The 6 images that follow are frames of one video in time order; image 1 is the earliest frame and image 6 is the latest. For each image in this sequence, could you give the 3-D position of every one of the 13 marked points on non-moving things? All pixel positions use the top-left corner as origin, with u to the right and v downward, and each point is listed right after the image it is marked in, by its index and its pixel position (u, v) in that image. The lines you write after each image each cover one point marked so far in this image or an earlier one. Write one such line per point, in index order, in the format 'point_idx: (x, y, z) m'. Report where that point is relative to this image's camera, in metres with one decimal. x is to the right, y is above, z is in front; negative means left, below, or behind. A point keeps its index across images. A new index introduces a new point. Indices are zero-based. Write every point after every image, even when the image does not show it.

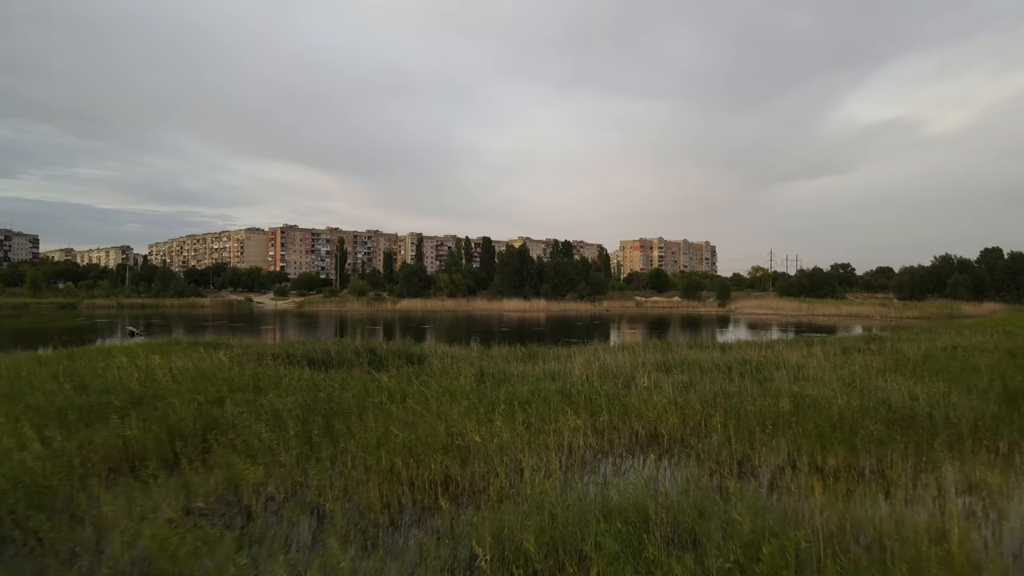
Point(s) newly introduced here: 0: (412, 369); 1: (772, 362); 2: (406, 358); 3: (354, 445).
0: (-2.1, -1.7, +11.2) m
1: (+6.3, -1.8, +13.1) m
2: (-2.7, -1.8, +13.5) m
3: (-1.8, -1.8, +6.3) m
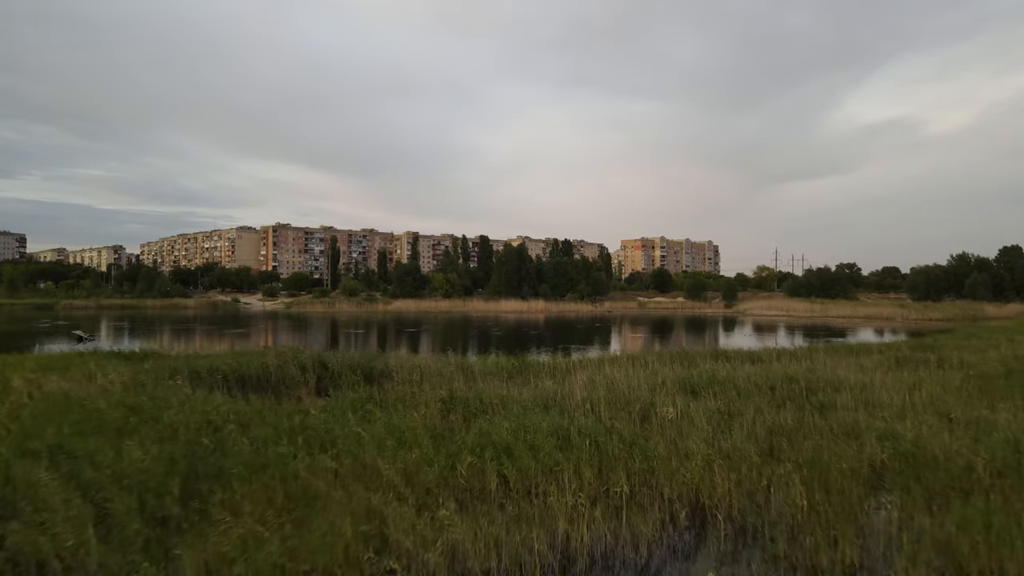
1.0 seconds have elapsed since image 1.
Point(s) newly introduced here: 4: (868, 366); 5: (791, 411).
0: (-2.4, -1.7, +8.5) m
1: (+6.0, -1.8, +10.4) m
2: (-3.0, -1.7, +10.8) m
3: (-2.2, -1.8, +3.7) m
4: (+8.3, -1.8, +12.5) m
5: (+4.2, -1.9, +8.2) m
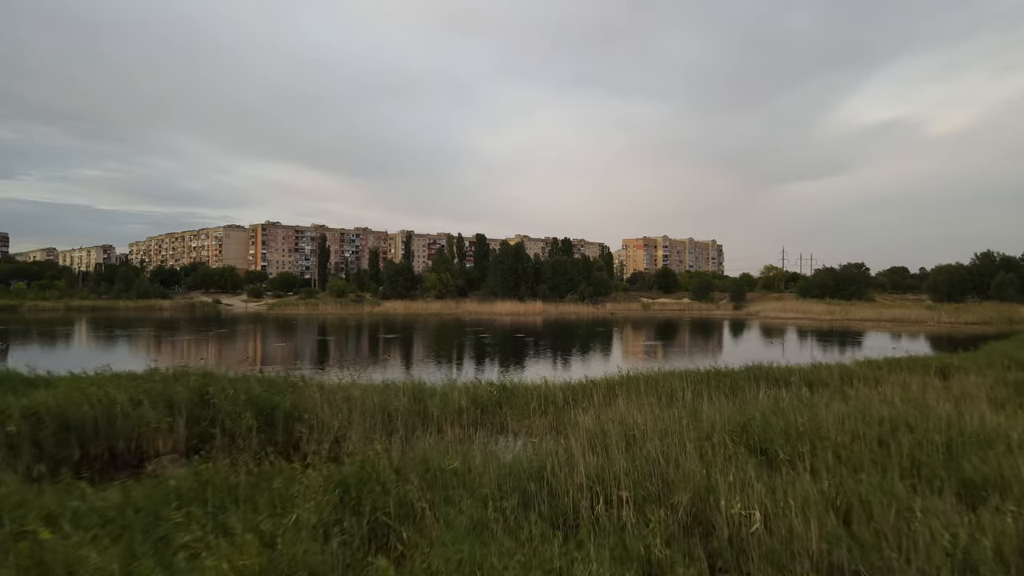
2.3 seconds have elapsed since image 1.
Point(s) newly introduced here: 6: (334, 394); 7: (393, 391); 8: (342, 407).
0: (-2.8, -1.6, +5.0) m
1: (+5.6, -1.8, +6.9) m
2: (-3.4, -1.7, +7.3) m
3: (-2.6, -1.8, +0.1) m
4: (+7.9, -1.8, +9.0) m
5: (+3.8, -1.8, +4.6) m
6: (-2.8, -1.6, +8.3) m
7: (-2.0, -1.8, +9.3) m
8: (-2.4, -1.7, +7.7) m
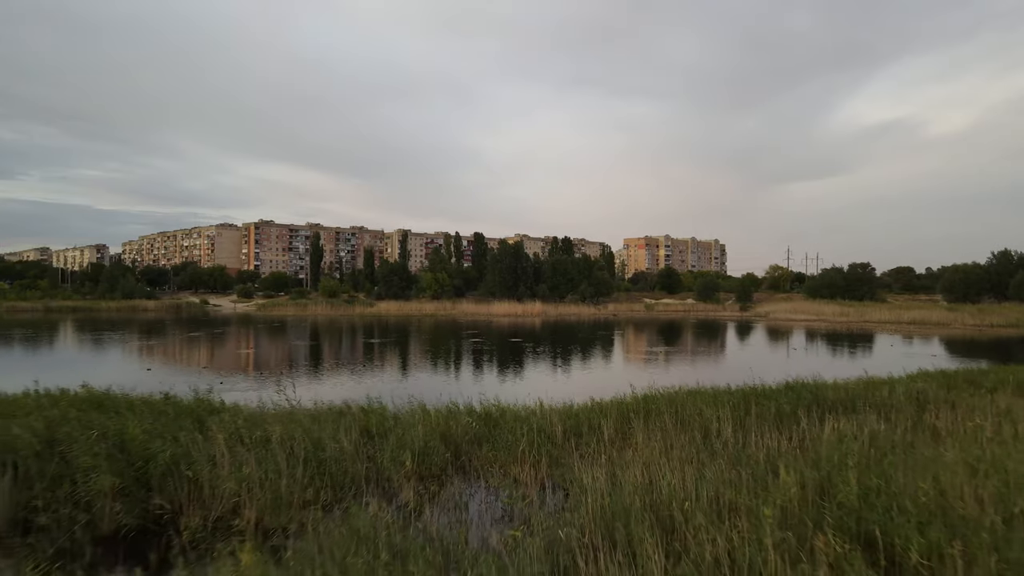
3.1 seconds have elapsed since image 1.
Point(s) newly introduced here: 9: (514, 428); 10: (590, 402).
0: (-3.0, -1.6, +2.7) m
1: (+5.4, -1.8, +4.7) m
2: (-3.6, -1.7, +5.0) m
3: (-2.8, -1.8, -2.1) m
4: (+7.6, -1.8, +6.8) m
5: (+3.6, -1.8, +2.4) m
6: (-3.0, -1.6, +6.1) m
7: (-2.2, -1.8, +7.1) m
8: (-2.6, -1.7, +5.5) m
9: (0.0, -1.9, +7.3) m
10: (+1.4, -2.0, +9.7) m
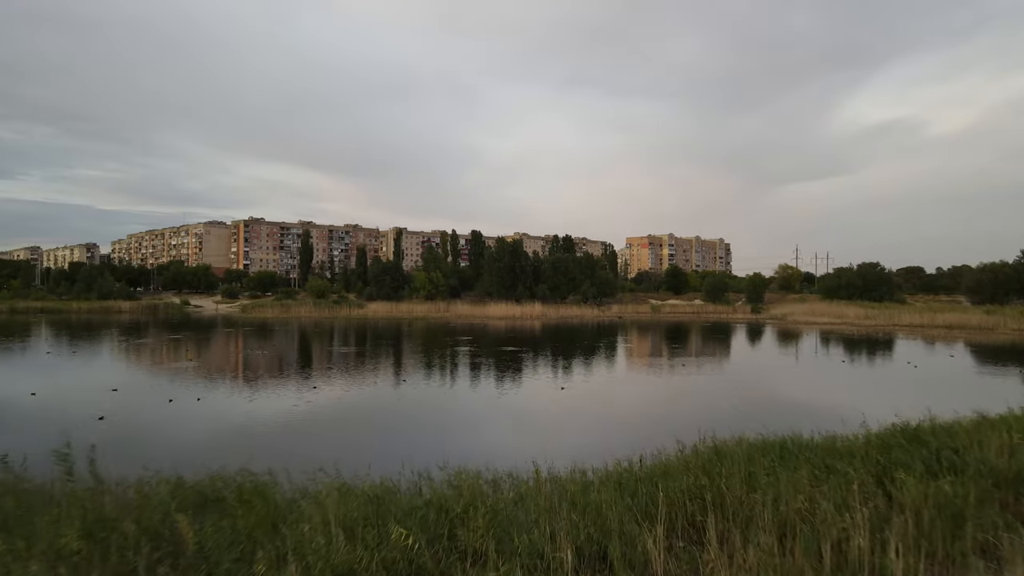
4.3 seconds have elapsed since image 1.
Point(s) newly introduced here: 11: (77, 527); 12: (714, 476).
0: (-3.2, -1.6, -0.6) m
1: (+5.2, -1.8, +1.3) m
2: (-3.8, -1.7, +1.7) m
3: (-3.0, -1.8, -5.5) m
4: (+7.4, -1.8, +3.4) m
5: (+3.4, -1.8, -1.0) m
6: (-3.2, -1.6, +2.8) m
7: (-2.5, -1.8, +3.7) m
8: (-2.9, -1.7, +2.2) m
9: (-0.2, -1.9, +3.9) m
10: (+1.2, -2.1, +6.3) m
11: (-3.1, -1.7, +3.9) m
12: (+2.0, -1.9, +5.5) m
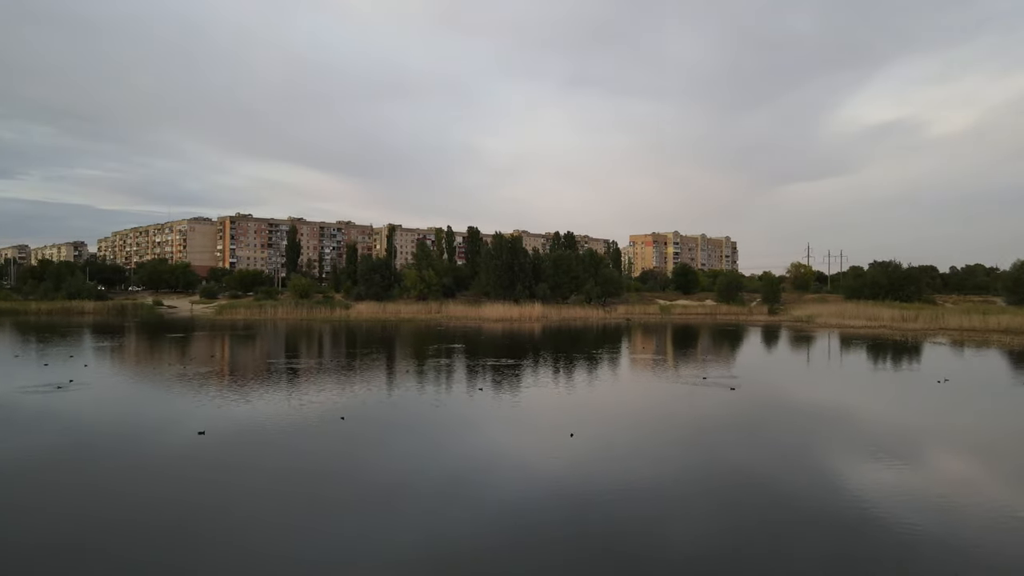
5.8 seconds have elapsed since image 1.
0: (-3.4, -1.6, -4.8) m
1: (+5.0, -1.7, -2.8) m
2: (-4.0, -1.6, -2.5) m
3: (-3.2, -1.7, -9.6) m
4: (+7.2, -1.7, -0.7) m
5: (+3.2, -1.8, -5.1) m
6: (-3.4, -1.6, -1.4) m
7: (-2.7, -1.7, -0.4) m
8: (-3.1, -1.6, -2.0) m
9: (-0.4, -1.8, -0.2) m
10: (+0.9, -2.0, +2.2) m
11: (-3.3, -1.6, -0.2) m
12: (+1.8, -1.8, +1.4) m
